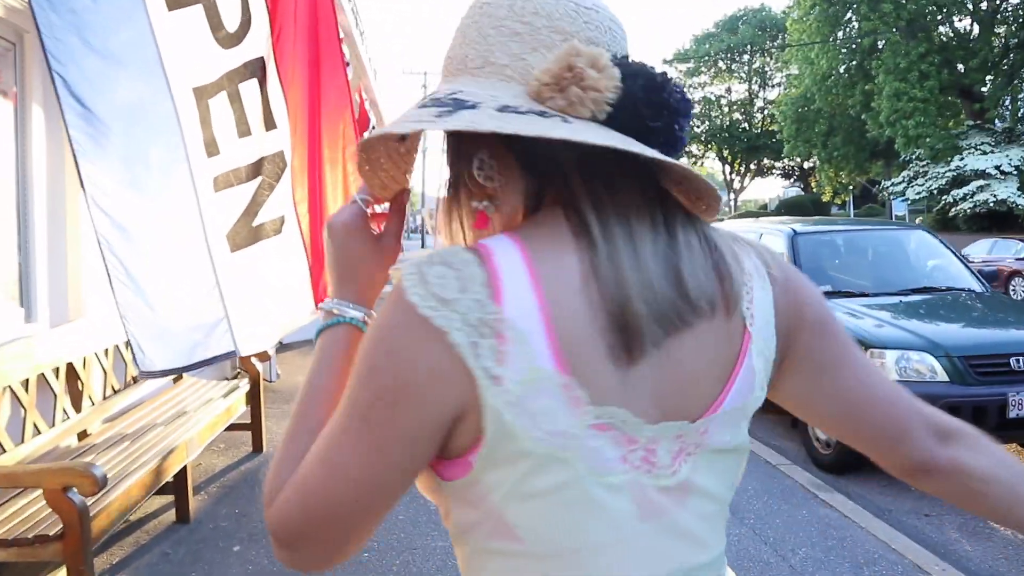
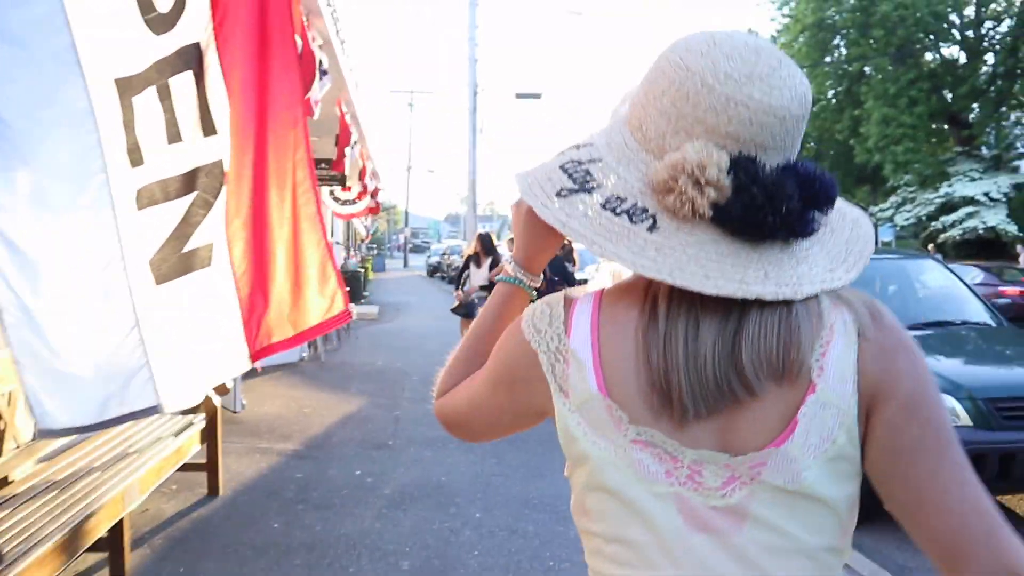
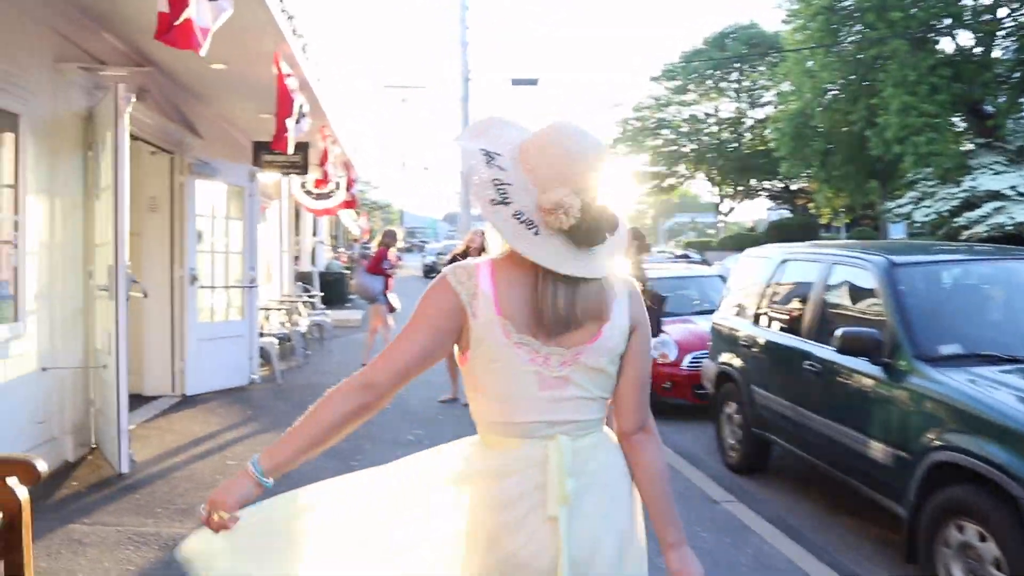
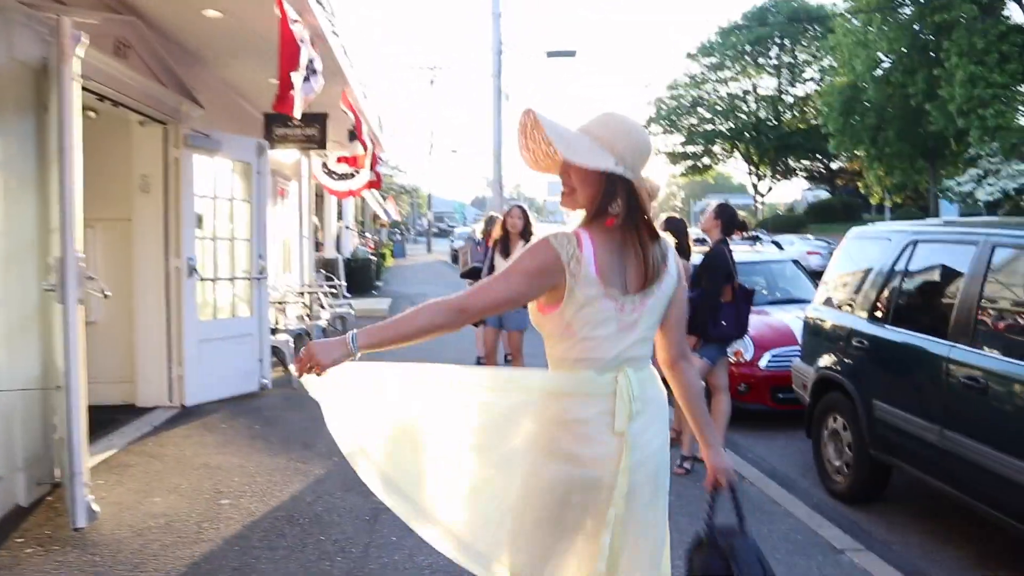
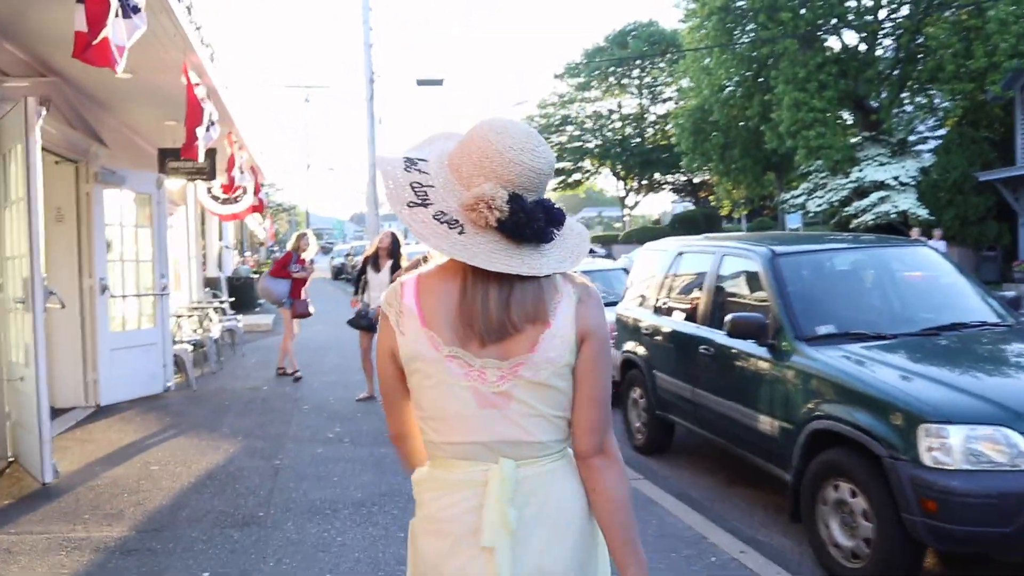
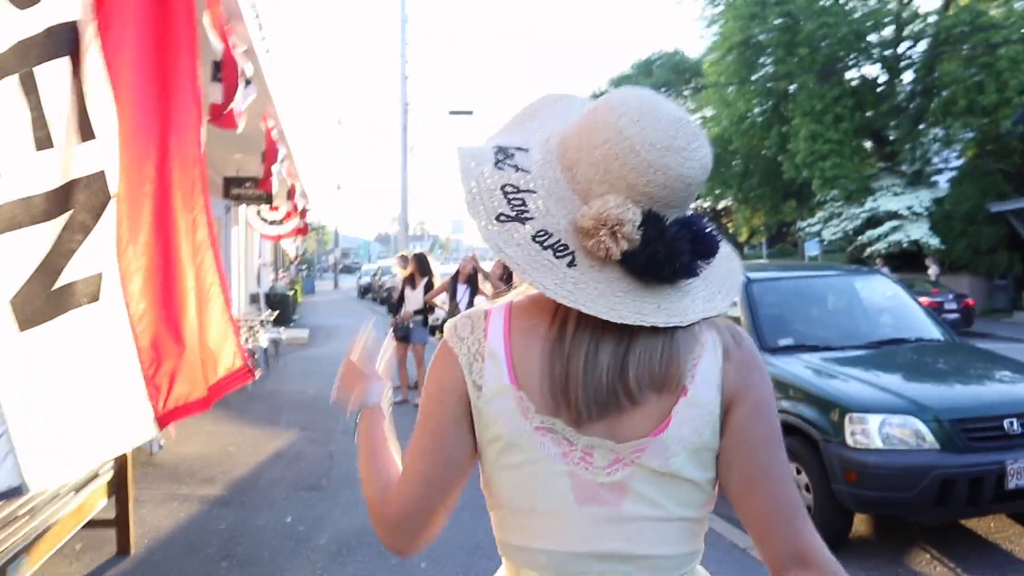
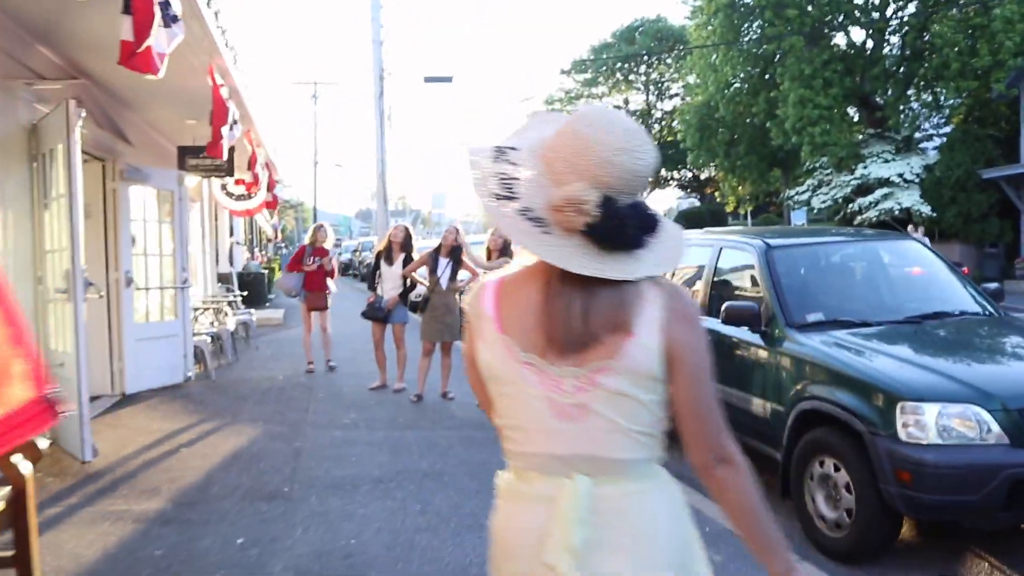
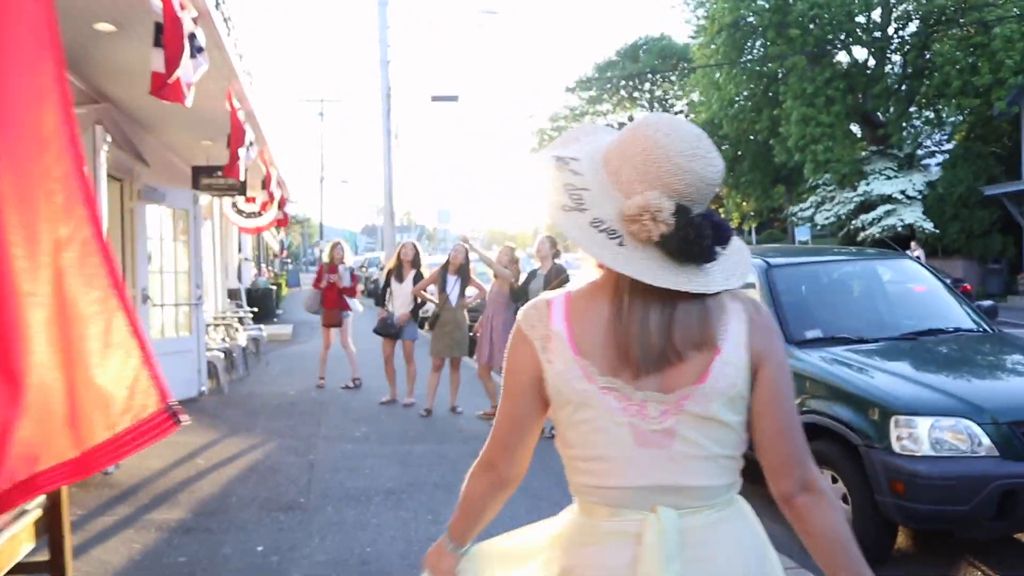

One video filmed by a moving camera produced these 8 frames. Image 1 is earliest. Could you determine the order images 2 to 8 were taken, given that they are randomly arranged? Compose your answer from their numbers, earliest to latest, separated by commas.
2, 6, 8, 7, 5, 3, 4
